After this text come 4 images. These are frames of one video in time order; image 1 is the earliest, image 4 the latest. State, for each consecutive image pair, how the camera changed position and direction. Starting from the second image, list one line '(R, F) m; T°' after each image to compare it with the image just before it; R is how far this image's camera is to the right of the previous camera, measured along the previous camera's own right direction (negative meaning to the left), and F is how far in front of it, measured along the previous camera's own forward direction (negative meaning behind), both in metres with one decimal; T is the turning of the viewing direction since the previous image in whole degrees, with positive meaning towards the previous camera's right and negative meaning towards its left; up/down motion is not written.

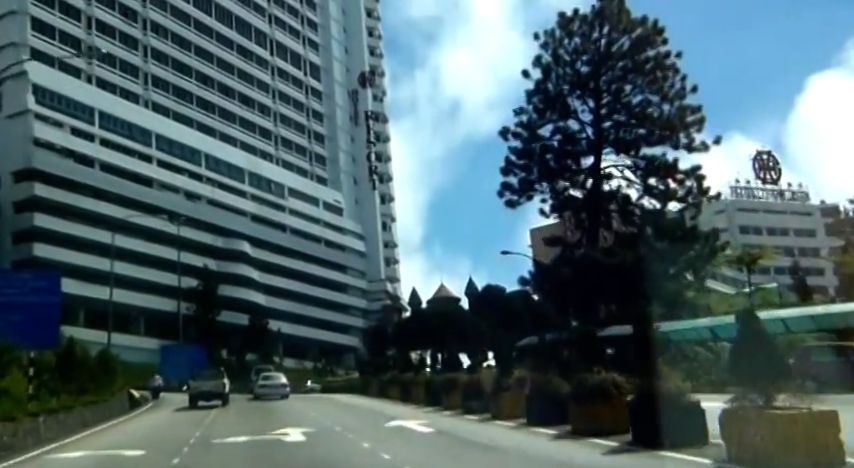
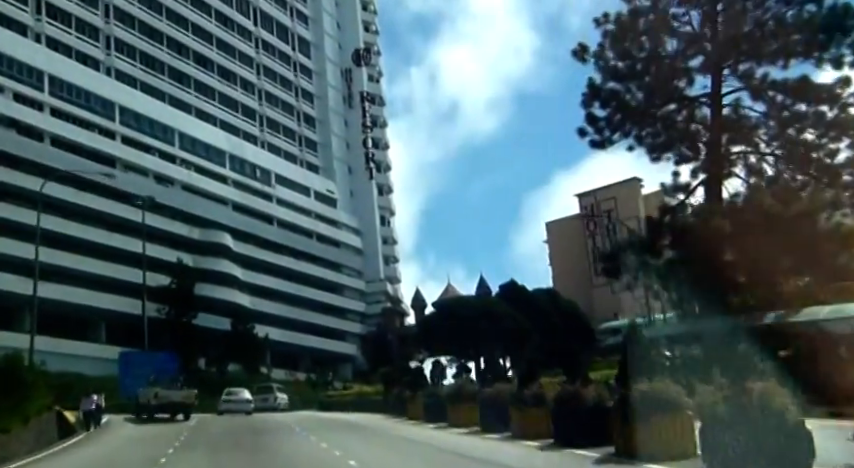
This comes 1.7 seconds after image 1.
(-2.8, +15.2) m; +1°
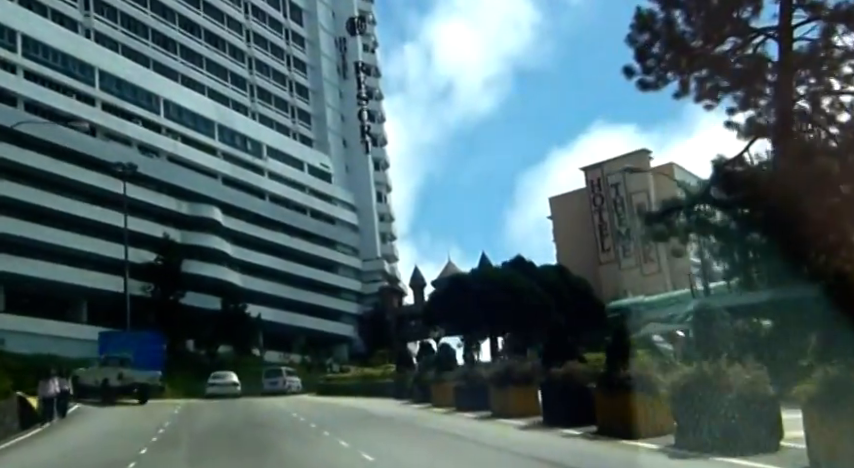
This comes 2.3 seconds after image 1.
(-1.1, +5.3) m; +1°
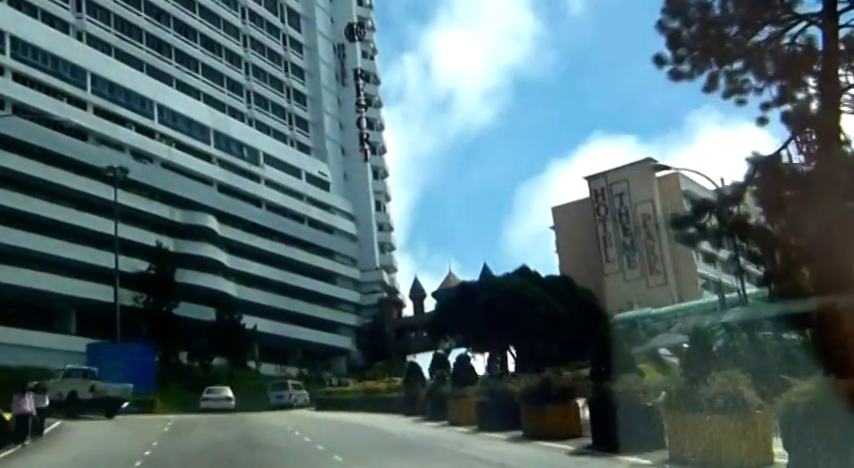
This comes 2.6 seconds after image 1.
(-0.6, +2.6) m; 0°
